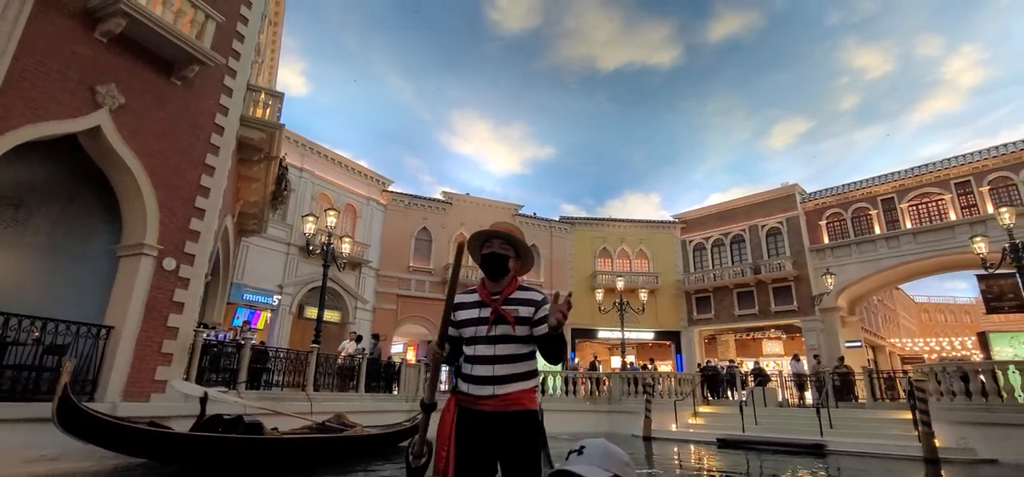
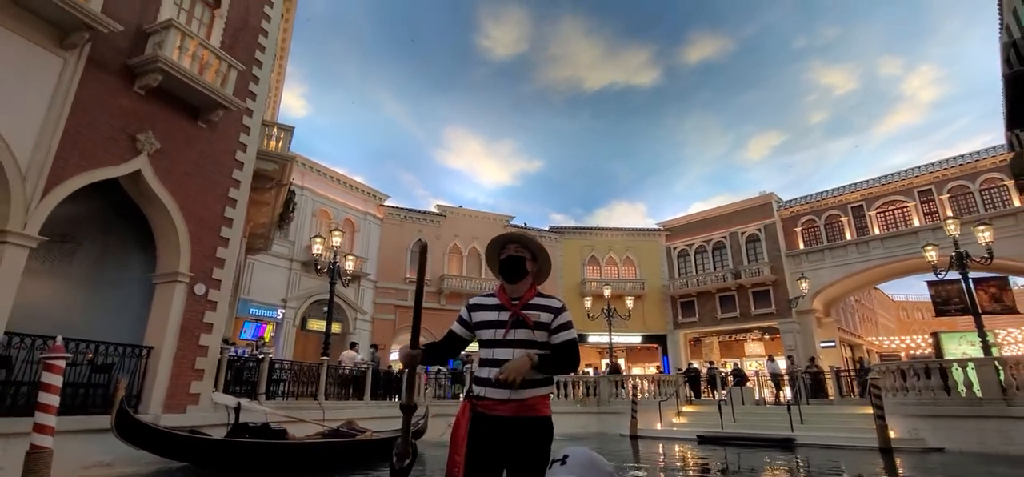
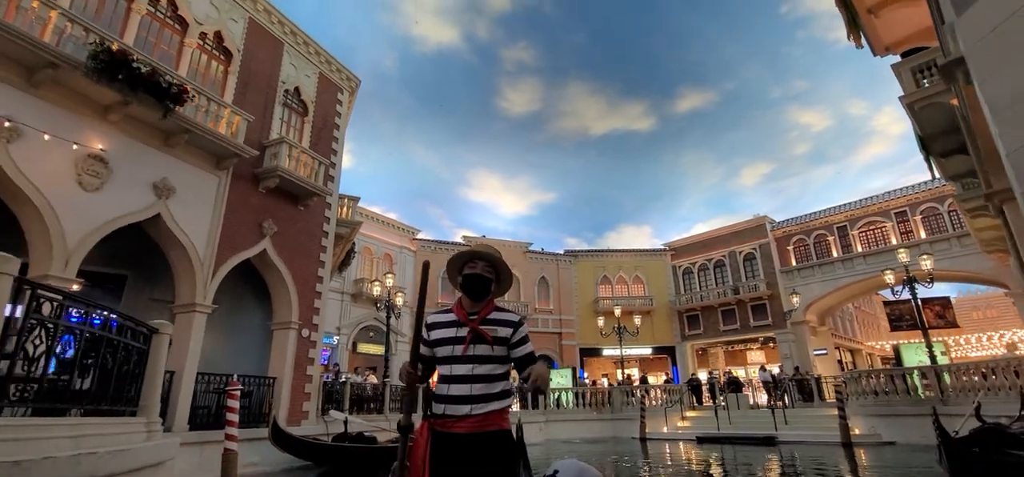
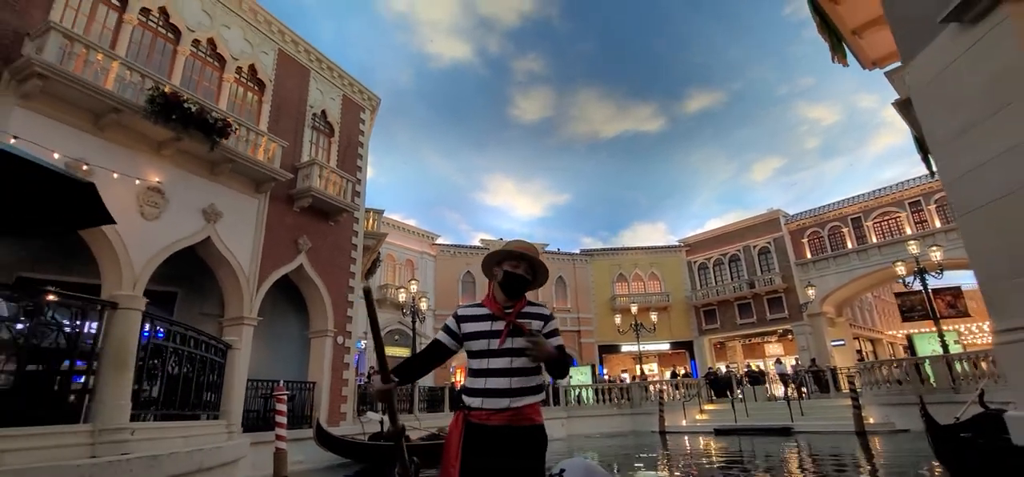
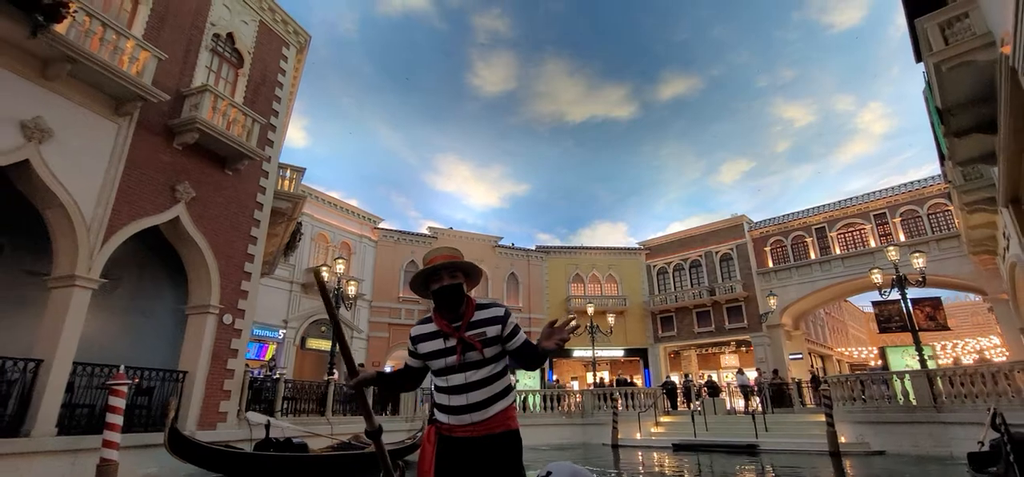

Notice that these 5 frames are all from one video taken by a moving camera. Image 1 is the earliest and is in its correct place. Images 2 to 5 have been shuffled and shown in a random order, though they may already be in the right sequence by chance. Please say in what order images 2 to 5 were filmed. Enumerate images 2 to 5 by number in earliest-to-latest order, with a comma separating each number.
2, 5, 3, 4
